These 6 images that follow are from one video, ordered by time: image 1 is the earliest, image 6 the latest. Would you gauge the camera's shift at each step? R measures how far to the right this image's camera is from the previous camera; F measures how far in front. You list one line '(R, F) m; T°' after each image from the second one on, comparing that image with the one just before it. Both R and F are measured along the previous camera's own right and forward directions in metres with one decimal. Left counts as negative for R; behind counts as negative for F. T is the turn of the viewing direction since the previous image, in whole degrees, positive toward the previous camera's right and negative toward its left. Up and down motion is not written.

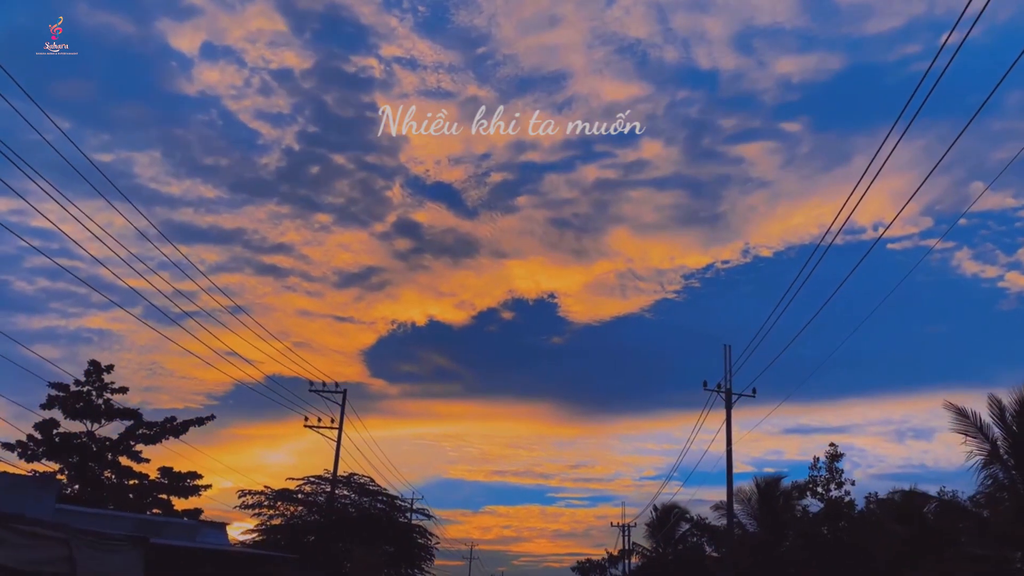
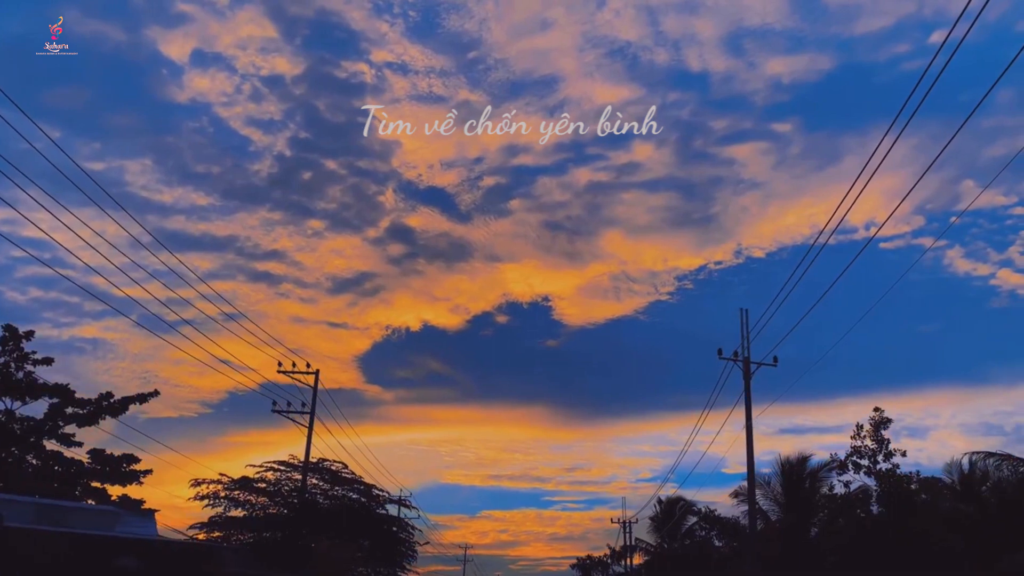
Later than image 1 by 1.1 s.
(+0.2, +4.4) m; 0°
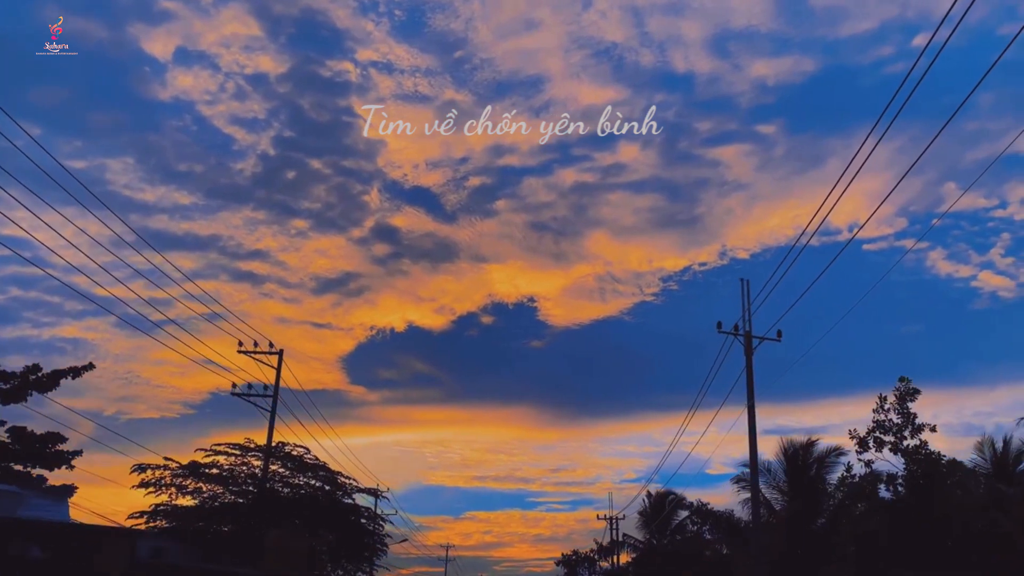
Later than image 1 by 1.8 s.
(+0.2, +3.0) m; +1°
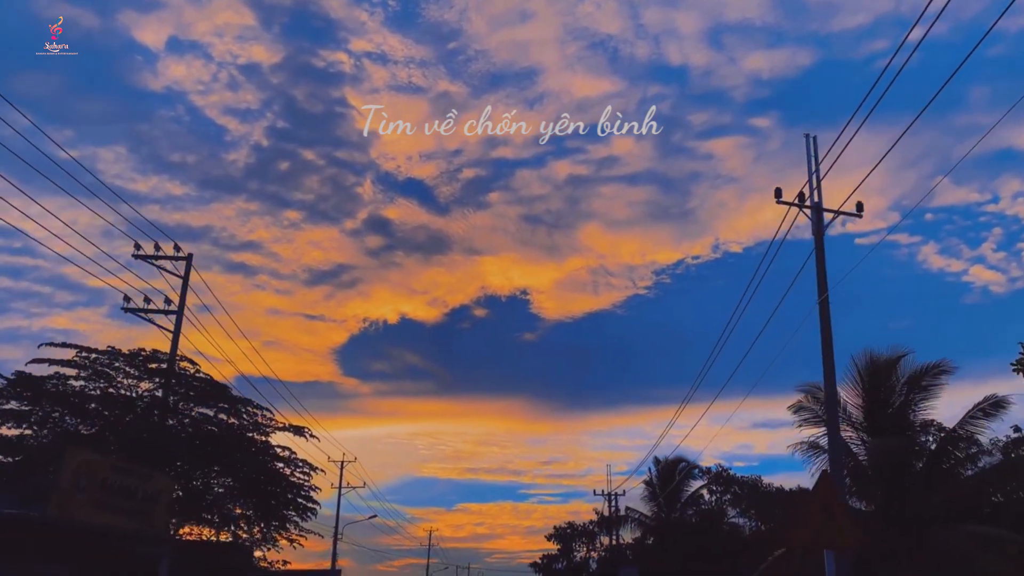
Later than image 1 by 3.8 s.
(+0.1, +6.3) m; 0°
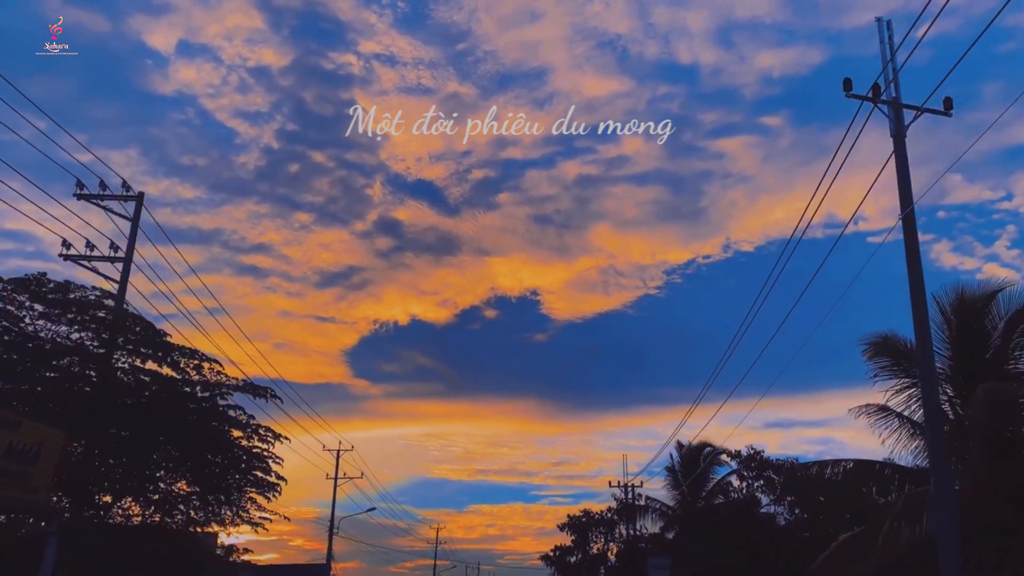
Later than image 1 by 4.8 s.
(+0.2, +4.5) m; -1°
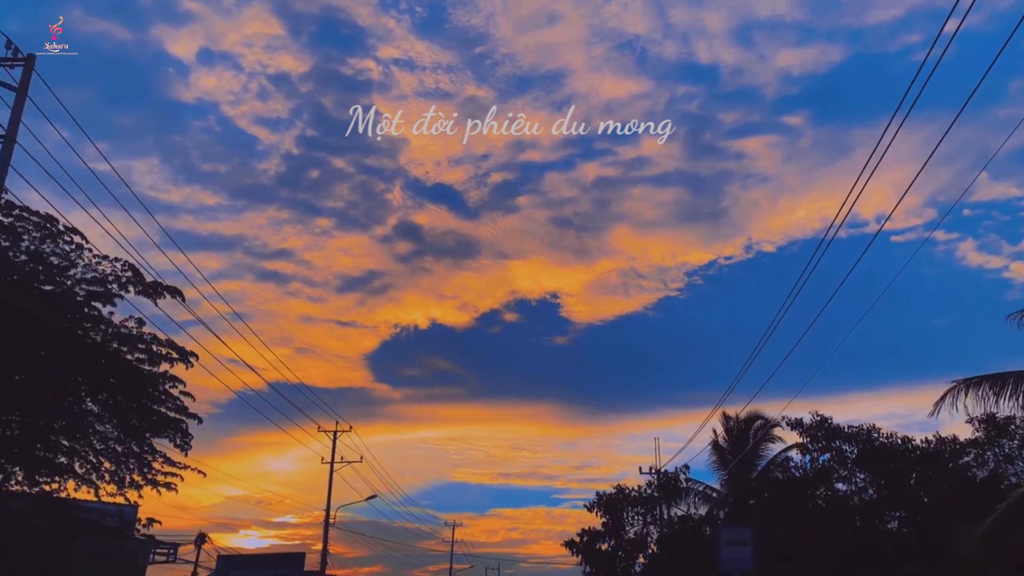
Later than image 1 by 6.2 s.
(+0.4, +3.2) m; -1°
